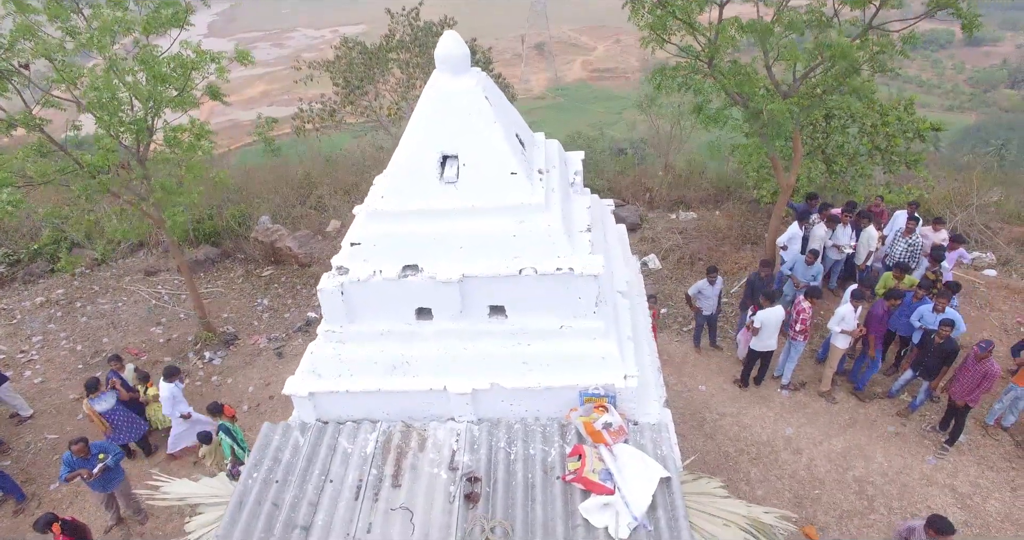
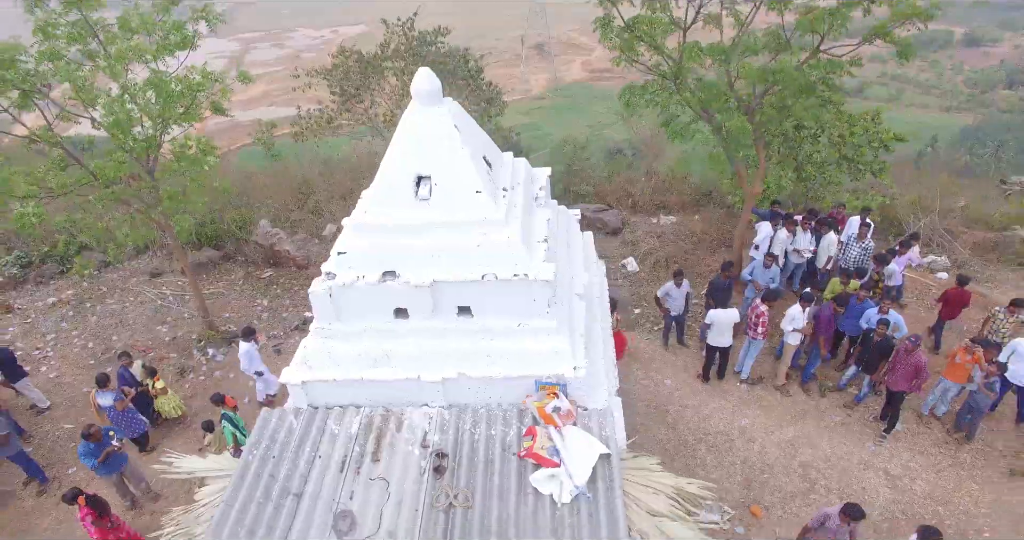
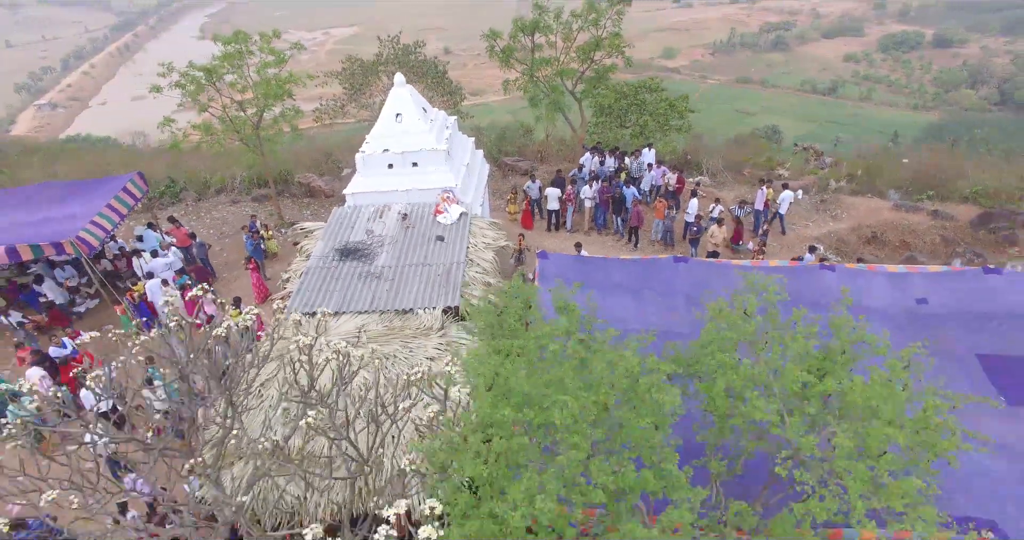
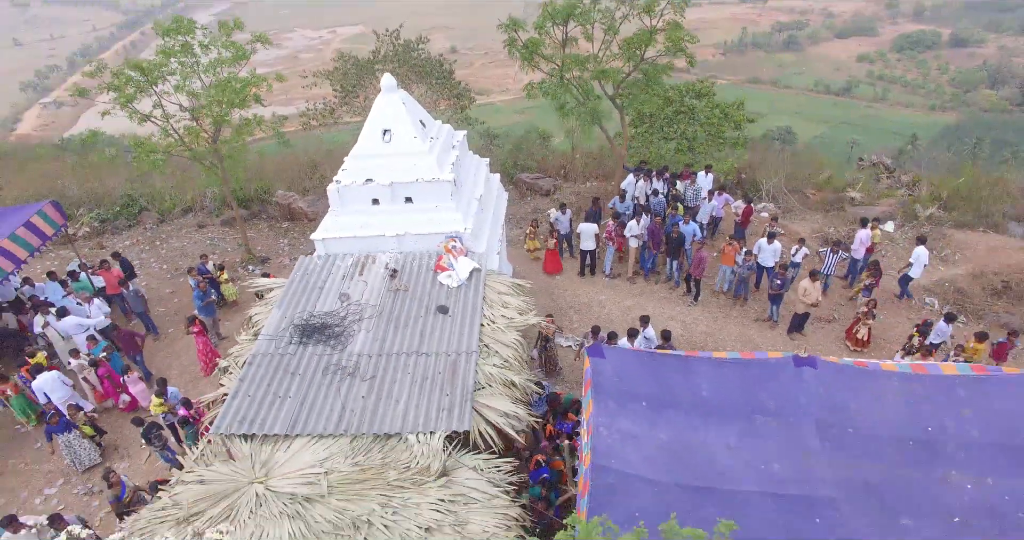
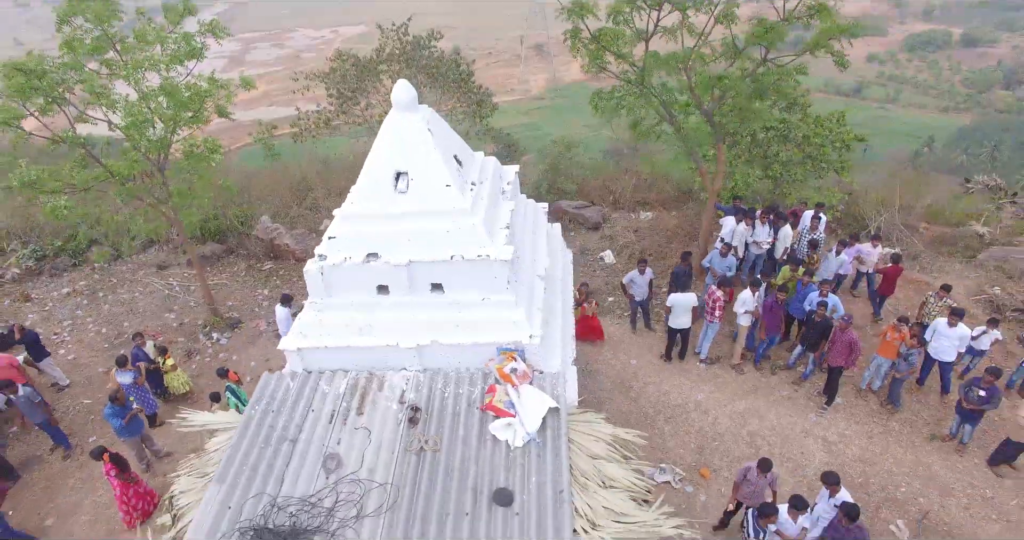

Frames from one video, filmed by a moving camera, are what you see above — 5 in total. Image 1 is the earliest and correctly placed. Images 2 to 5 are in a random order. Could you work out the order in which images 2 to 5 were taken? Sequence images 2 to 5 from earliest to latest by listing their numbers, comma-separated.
2, 5, 4, 3
